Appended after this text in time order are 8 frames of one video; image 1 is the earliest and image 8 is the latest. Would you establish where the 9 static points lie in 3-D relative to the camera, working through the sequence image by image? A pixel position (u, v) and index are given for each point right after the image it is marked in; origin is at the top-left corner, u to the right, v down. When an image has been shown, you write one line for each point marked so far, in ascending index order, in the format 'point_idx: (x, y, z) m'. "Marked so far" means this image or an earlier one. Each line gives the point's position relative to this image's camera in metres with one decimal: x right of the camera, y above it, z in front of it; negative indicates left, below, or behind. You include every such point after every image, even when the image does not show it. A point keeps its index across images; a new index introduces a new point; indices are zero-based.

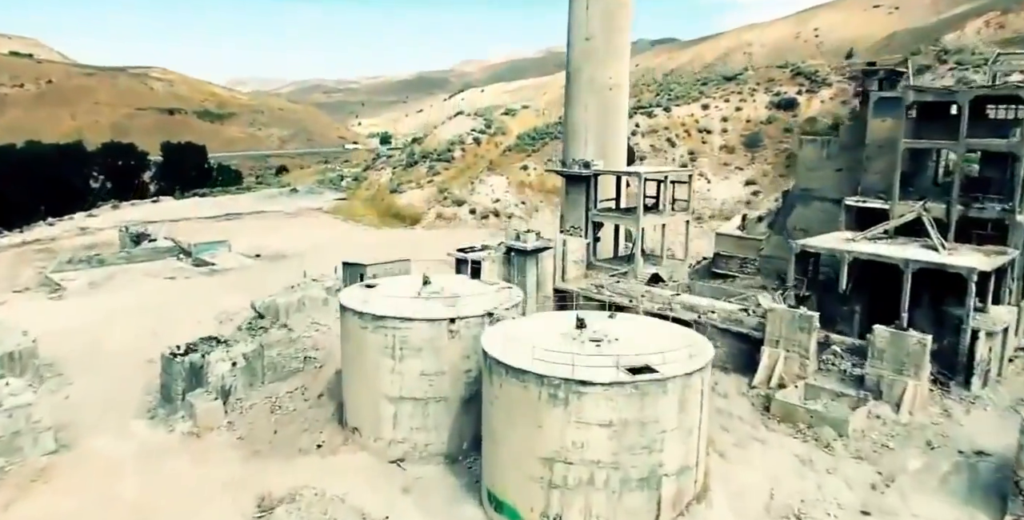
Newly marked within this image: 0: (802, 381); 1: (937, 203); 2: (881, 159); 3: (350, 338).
0: (+5.9, -2.4, +15.0) m
1: (+9.8, +1.3, +17.1) m
2: (+9.3, +2.6, +18.7) m
3: (-3.2, -1.6, +14.6) m
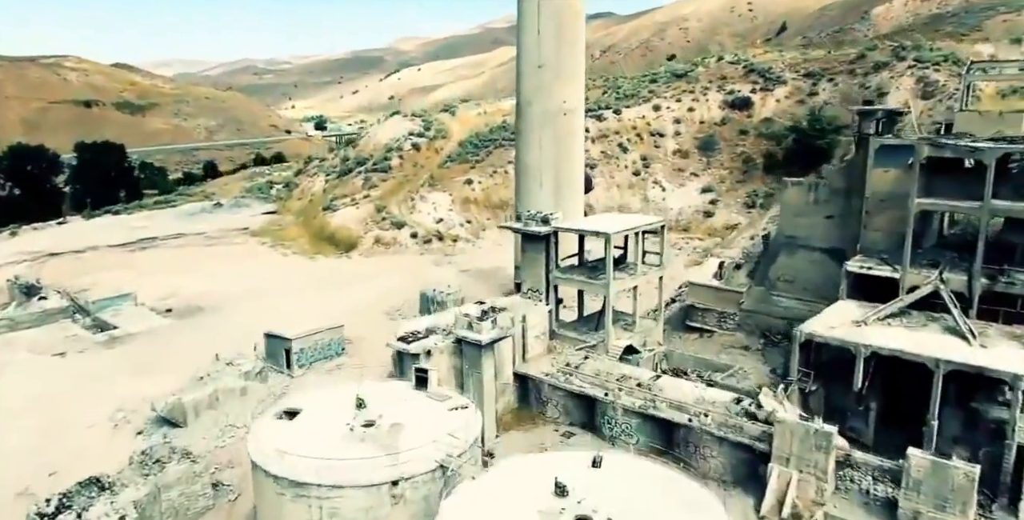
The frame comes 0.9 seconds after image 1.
0: (+5.2, -4.2, +12.5) m
1: (+8.8, -0.3, +14.7) m
2: (+8.2, +1.0, +16.3) m
3: (-3.8, -3.7, +11.4) m
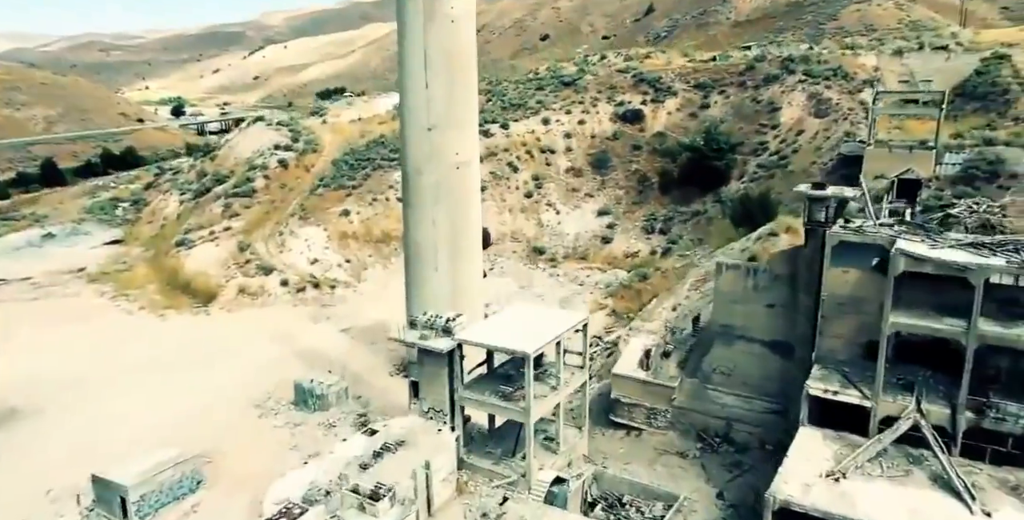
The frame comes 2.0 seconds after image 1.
0: (+4.2, -6.6, +10.1) m
1: (+7.2, -2.4, +12.6) m
2: (+6.3, -1.1, +14.1) m
3: (-4.6, -6.6, +7.5) m
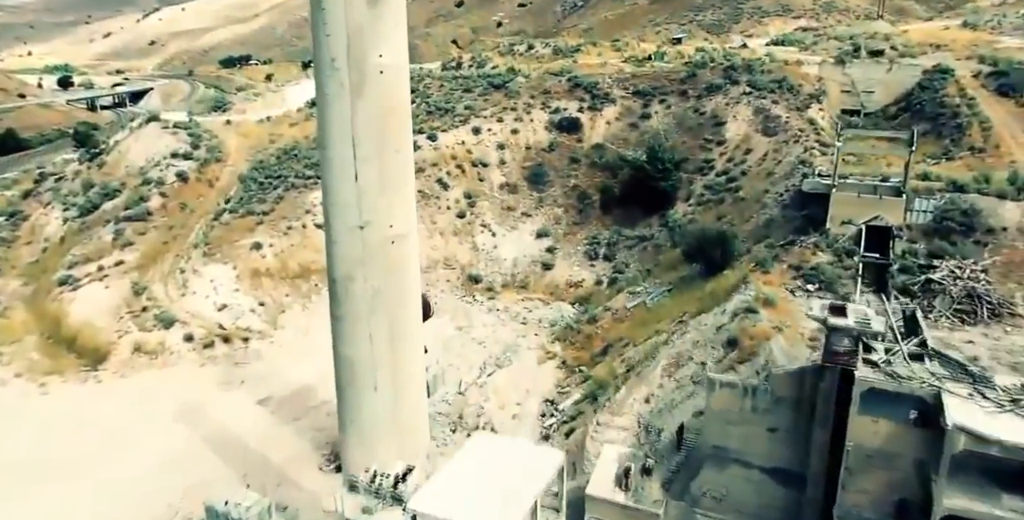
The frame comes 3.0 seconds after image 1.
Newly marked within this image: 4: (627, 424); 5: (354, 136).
0: (+4.3, -9.2, +8.0) m
1: (+6.9, -4.8, +10.7) m
2: (+5.8, -3.5, +12.0) m
3: (-4.2, -9.5, +4.5) m
4: (+2.8, -3.9, +17.8) m
5: (-2.8, +2.2, +13.4) m
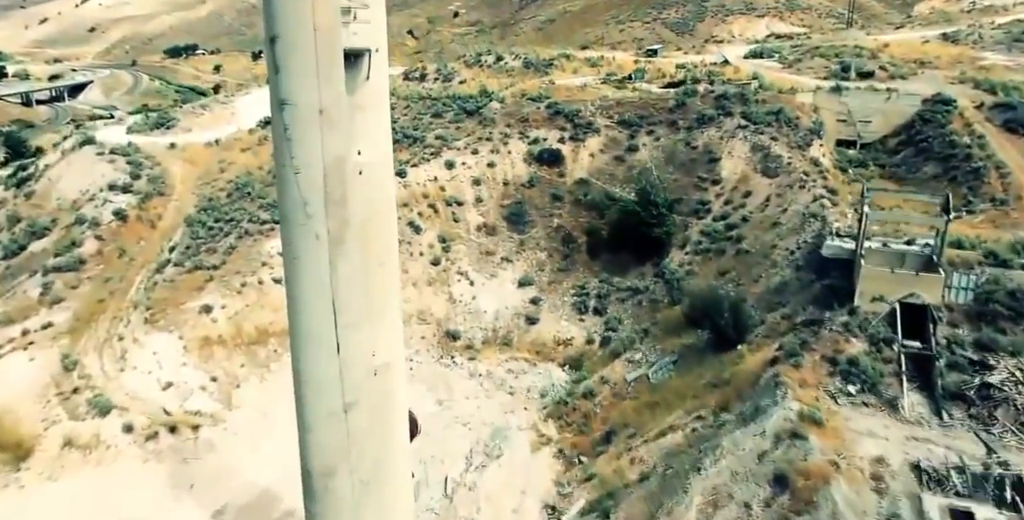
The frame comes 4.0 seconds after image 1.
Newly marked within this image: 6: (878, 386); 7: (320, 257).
0: (+5.1, -11.9, +5.3) m
1: (+7.5, -7.4, +8.1) m
2: (+6.3, -6.1, +9.3) m
3: (-3.1, -12.4, +1.4) m
4: (+3.0, -6.5, +14.9) m
5: (-2.4, -0.6, +10.1) m
6: (+9.3, -3.2, +18.8) m
7: (-2.5, 0.0, +9.9) m
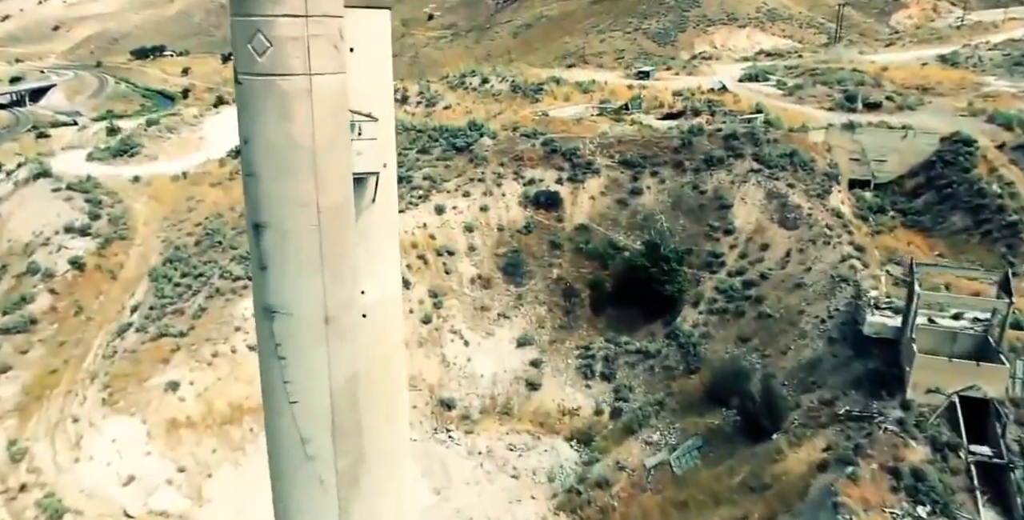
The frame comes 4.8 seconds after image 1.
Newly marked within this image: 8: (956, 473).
0: (+6.1, -14.2, +2.9) m
1: (+8.4, -9.8, +5.7) m
2: (+7.2, -8.4, +6.9) m
3: (-1.9, -14.8, -1.3) m
4: (+3.6, -8.9, +12.4) m
5: (-1.7, -3.0, +7.4) m
6: (+9.7, -5.5, +16.5) m
7: (-1.8, -2.4, +7.2) m
8: (+10.3, -5.0, +17.3) m
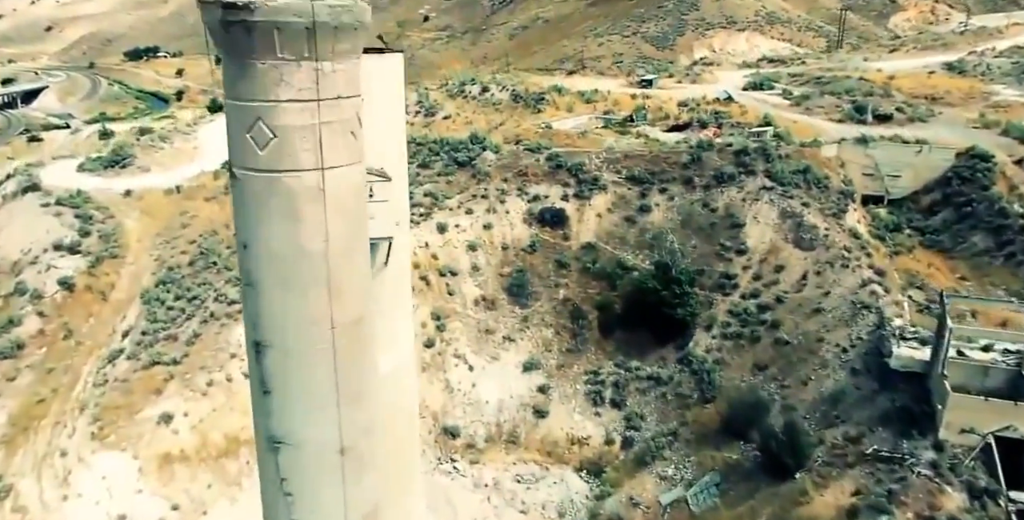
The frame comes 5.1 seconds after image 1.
0: (+6.6, -15.1, +1.9) m
1: (+8.8, -10.6, +4.8) m
2: (+7.6, -9.3, +5.9) m
3: (-1.5, -15.6, -2.4) m
4: (+4.0, -9.7, +11.4) m
5: (-1.3, -3.9, +6.4) m
6: (+10.1, -6.3, +15.5) m
7: (-1.4, -3.3, +6.1) m
8: (+10.7, -5.8, +16.3) m
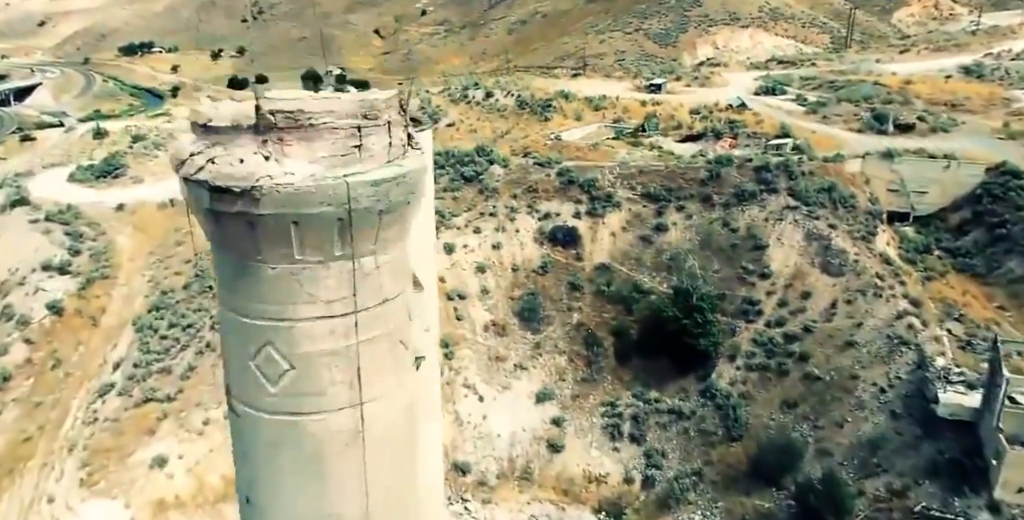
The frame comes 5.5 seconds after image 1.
0: (+7.2, -16.3, +0.6) m
1: (+9.4, -11.8, +3.4) m
2: (+8.1, -10.5, +4.6) m
3: (-0.8, -16.9, -3.7) m
4: (+4.5, -10.9, +10.0) m
5: (-0.7, -5.1, +4.9) m
6: (+10.6, -7.4, +14.1) m
7: (-0.9, -4.5, +4.7) m
8: (+11.2, -6.9, +14.9) m
